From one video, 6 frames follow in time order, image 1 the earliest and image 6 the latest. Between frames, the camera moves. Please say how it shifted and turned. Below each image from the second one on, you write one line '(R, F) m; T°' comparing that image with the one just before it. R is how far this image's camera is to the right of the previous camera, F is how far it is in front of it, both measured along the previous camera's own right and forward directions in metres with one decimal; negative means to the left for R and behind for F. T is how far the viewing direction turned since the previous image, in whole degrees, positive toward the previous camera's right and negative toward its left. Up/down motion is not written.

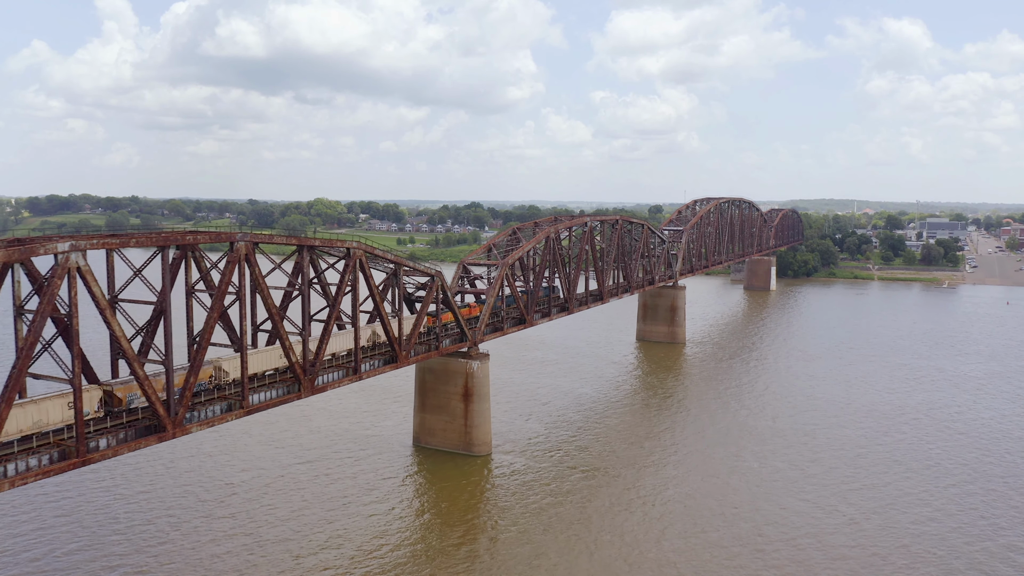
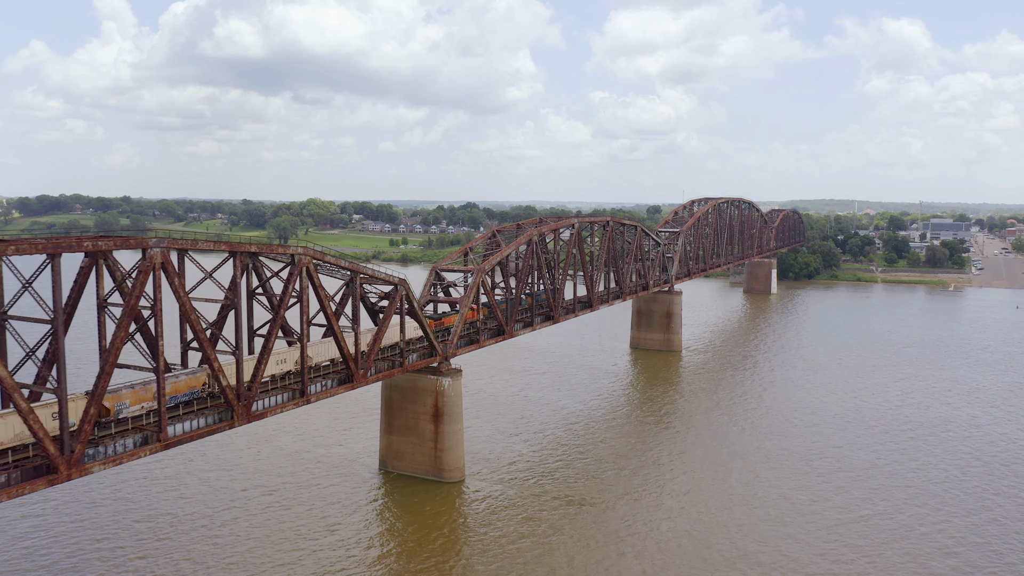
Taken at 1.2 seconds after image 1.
(+1.0, +3.5) m; 0°
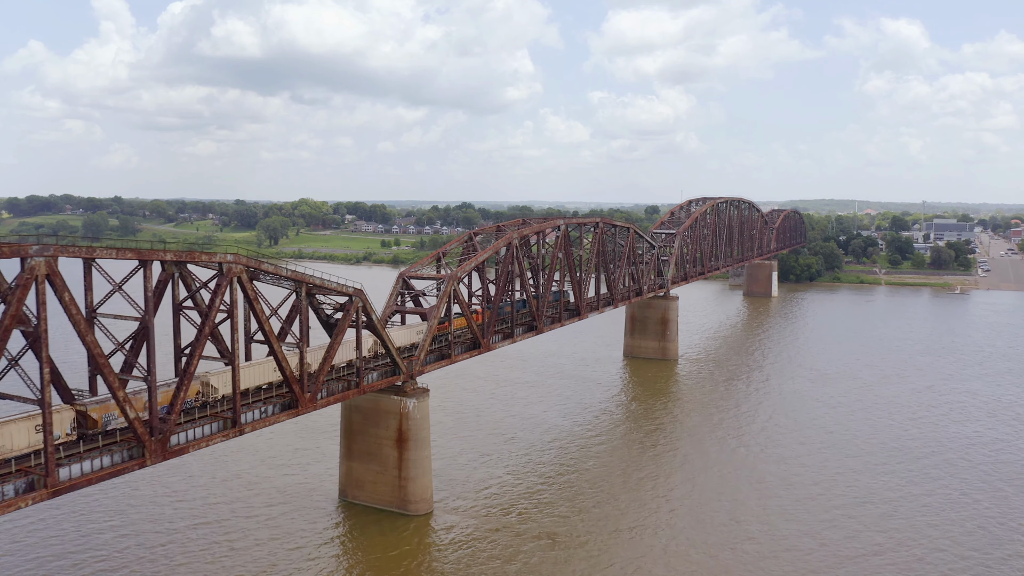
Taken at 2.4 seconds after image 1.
(+1.0, +3.5) m; 0°
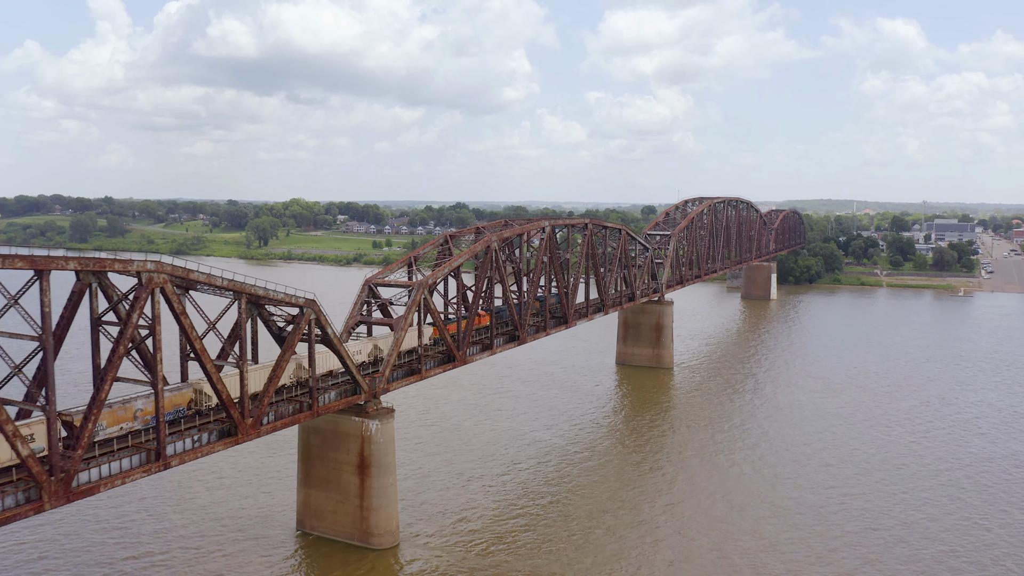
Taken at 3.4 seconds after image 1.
(+0.8, +2.9) m; 0°
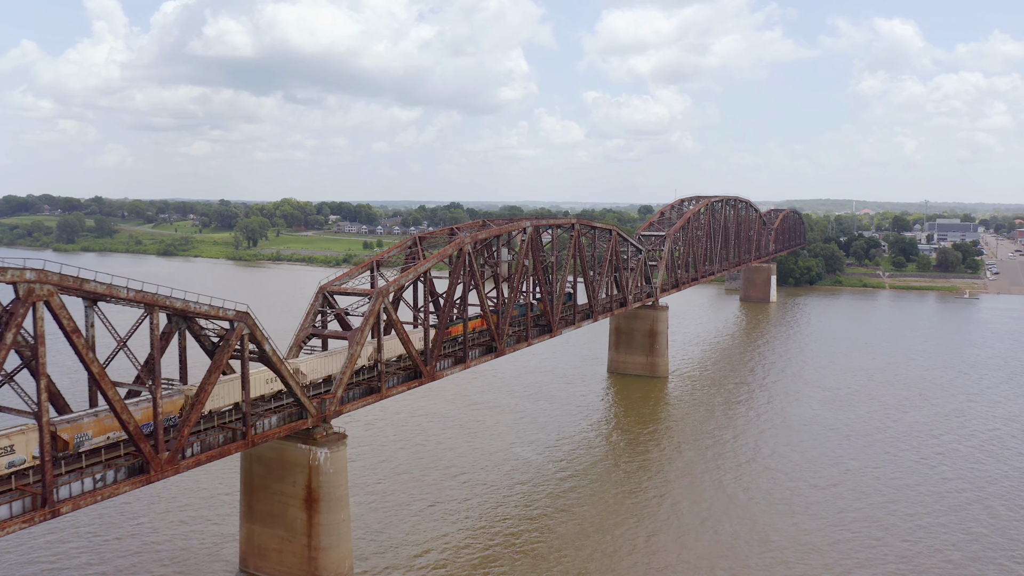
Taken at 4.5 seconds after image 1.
(+0.9, +3.2) m; 0°
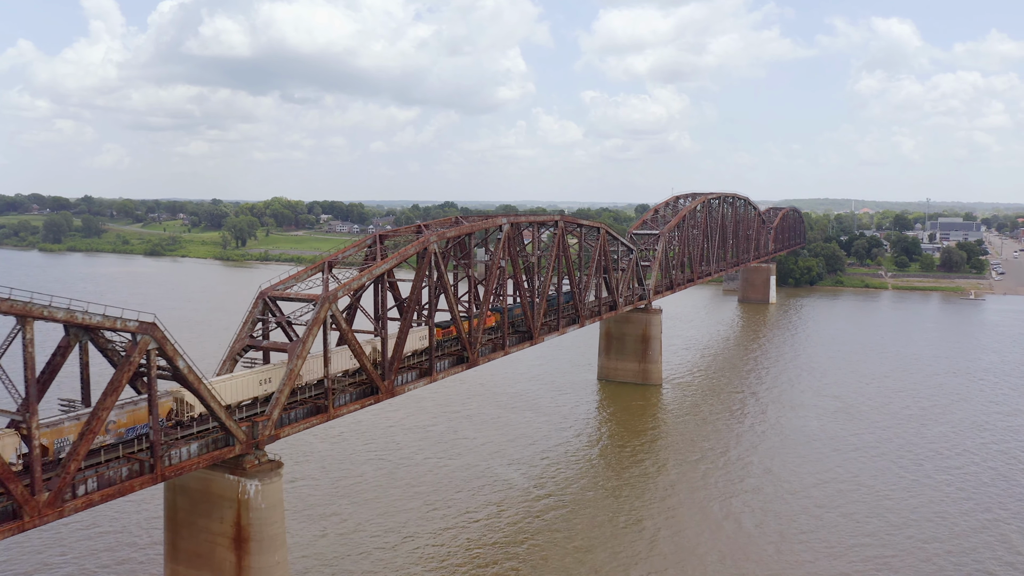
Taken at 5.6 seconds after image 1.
(+0.9, +3.2) m; 0°
